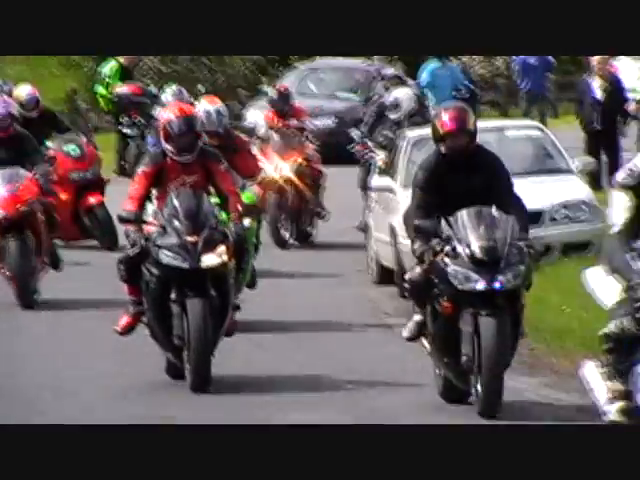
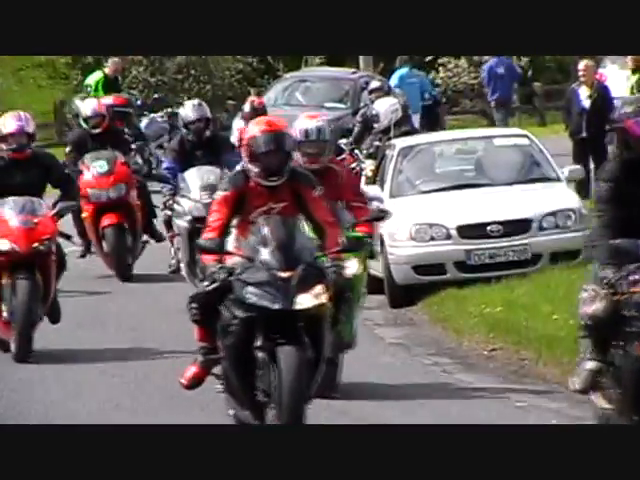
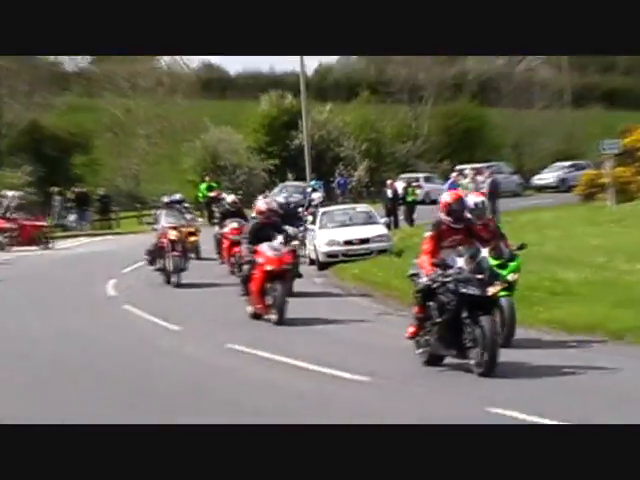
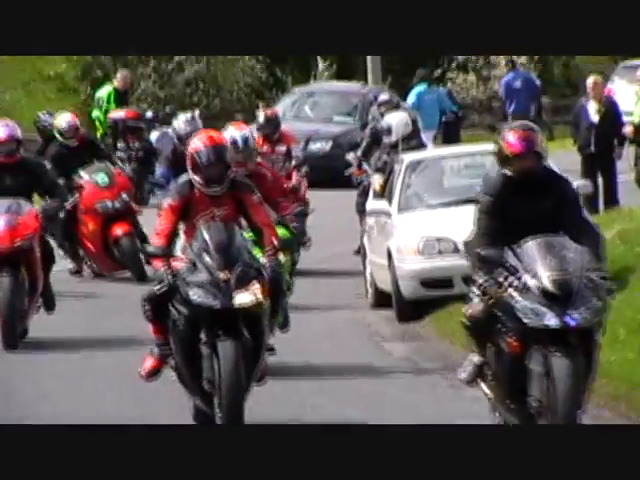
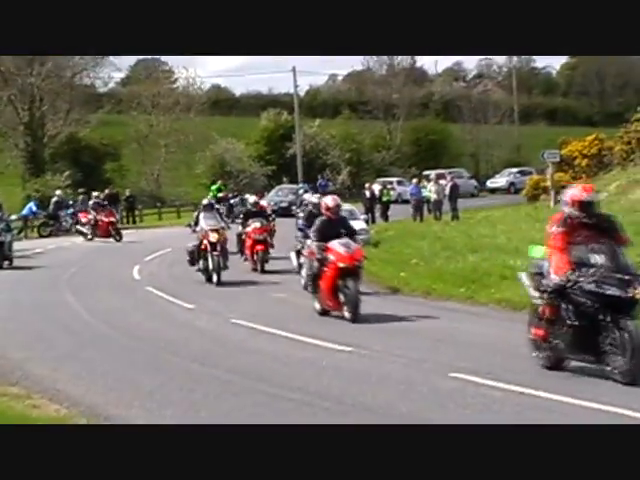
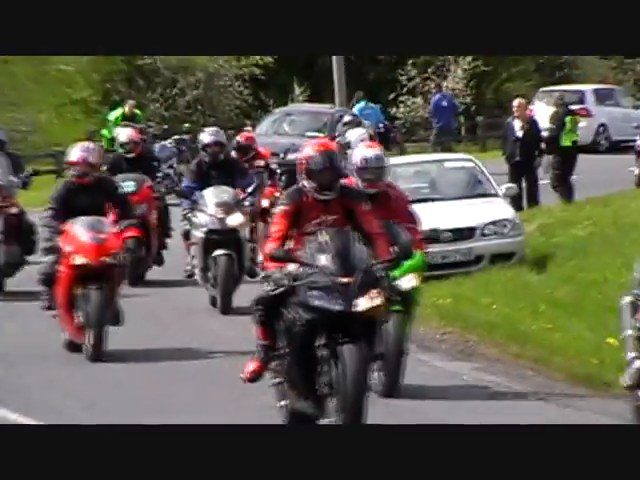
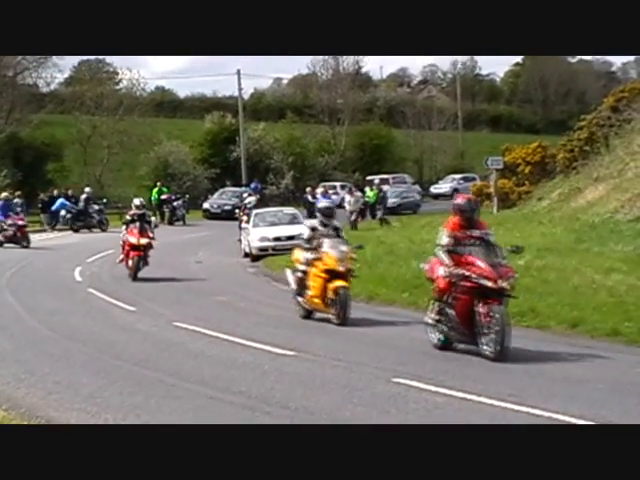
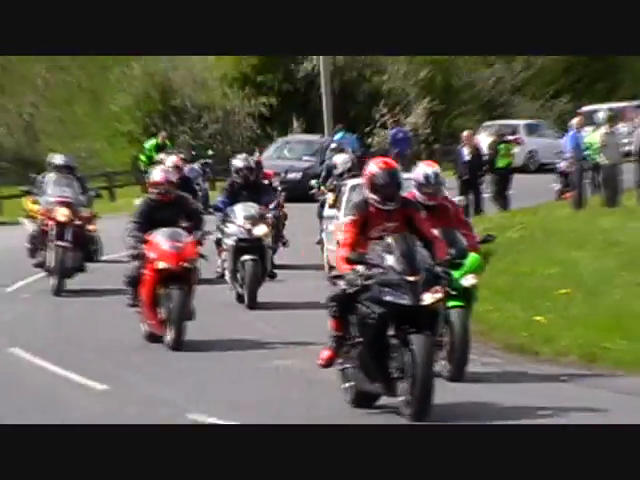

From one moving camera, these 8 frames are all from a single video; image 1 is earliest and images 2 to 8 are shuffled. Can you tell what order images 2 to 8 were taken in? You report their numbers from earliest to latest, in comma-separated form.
4, 2, 6, 8, 3, 5, 7
